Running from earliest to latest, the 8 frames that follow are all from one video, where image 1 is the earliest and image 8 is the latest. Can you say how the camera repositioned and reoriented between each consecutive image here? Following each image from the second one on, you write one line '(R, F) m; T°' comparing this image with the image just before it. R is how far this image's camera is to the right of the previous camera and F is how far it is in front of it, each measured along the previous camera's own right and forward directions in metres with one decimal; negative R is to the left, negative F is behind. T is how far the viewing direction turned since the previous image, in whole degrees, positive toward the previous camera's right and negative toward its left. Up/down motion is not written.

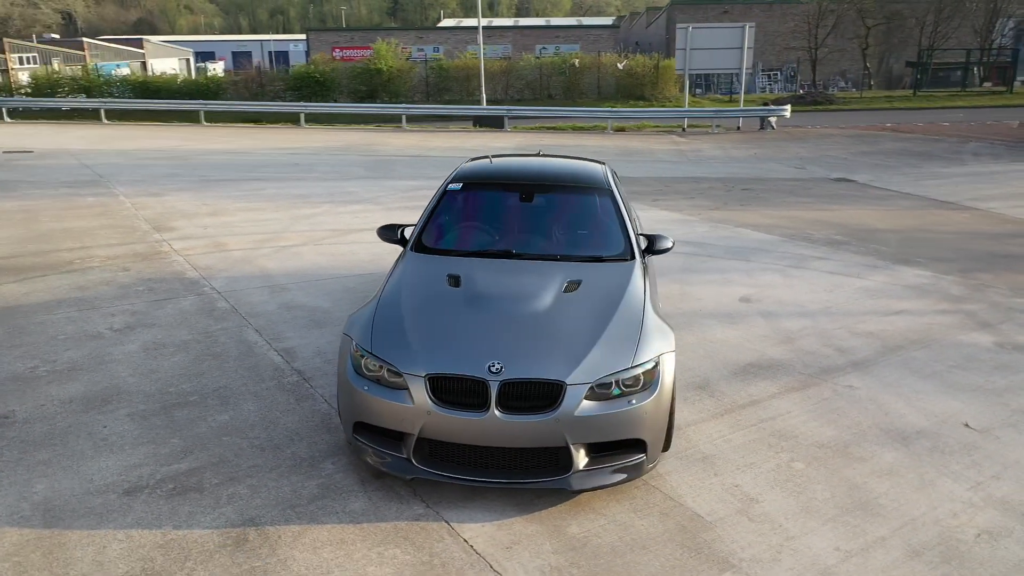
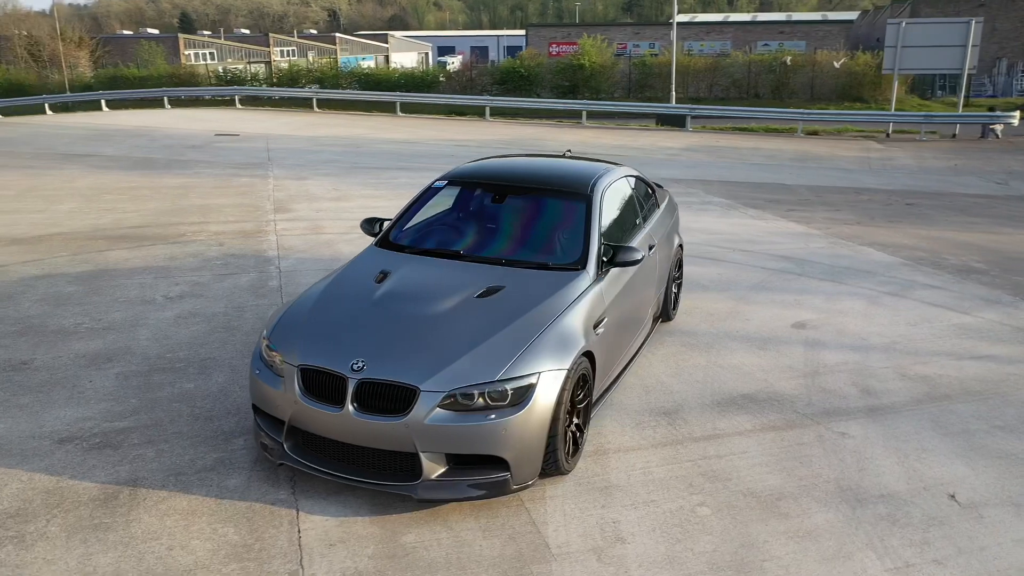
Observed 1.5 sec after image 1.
(+1.6, +0.3) m; -15°
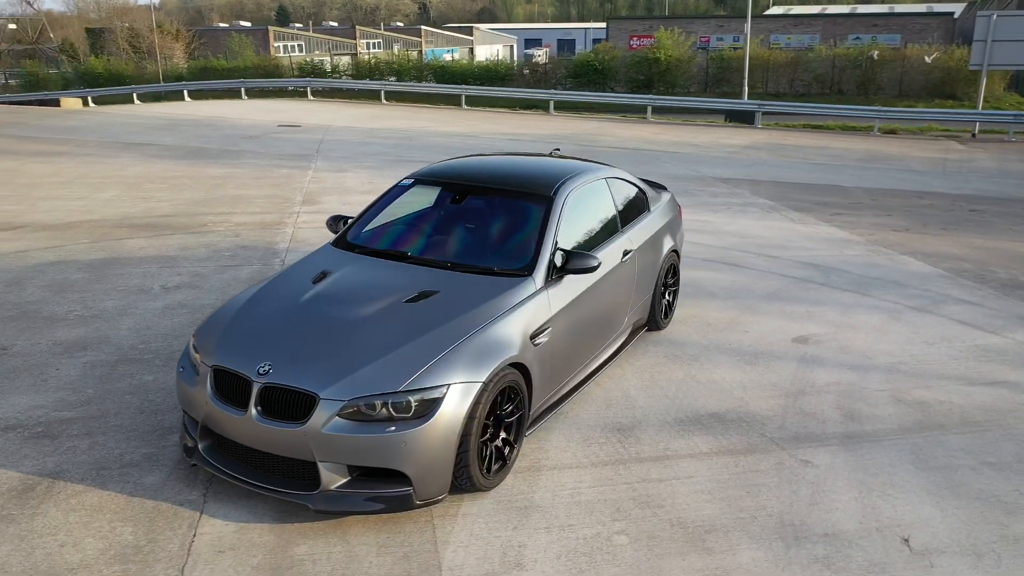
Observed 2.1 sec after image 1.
(+0.8, +0.2) m; -6°
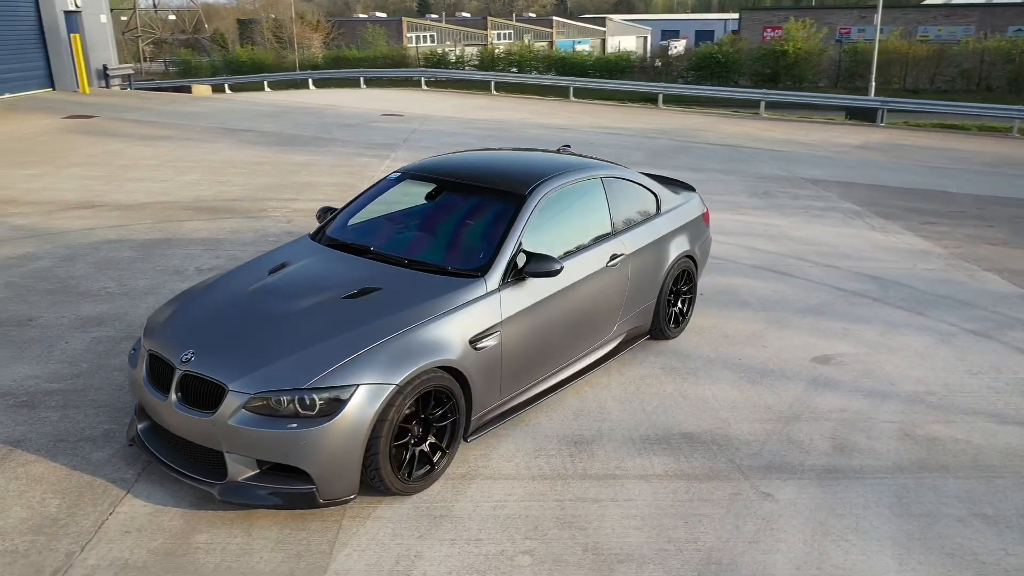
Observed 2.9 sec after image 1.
(+1.0, +0.2) m; -9°
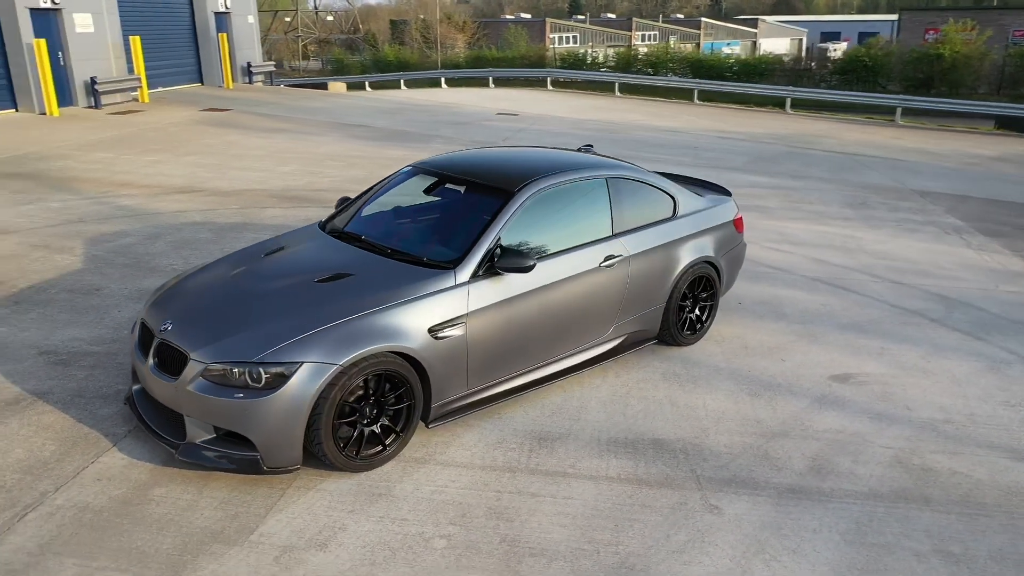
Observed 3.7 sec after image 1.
(+0.9, 0.0) m; -10°
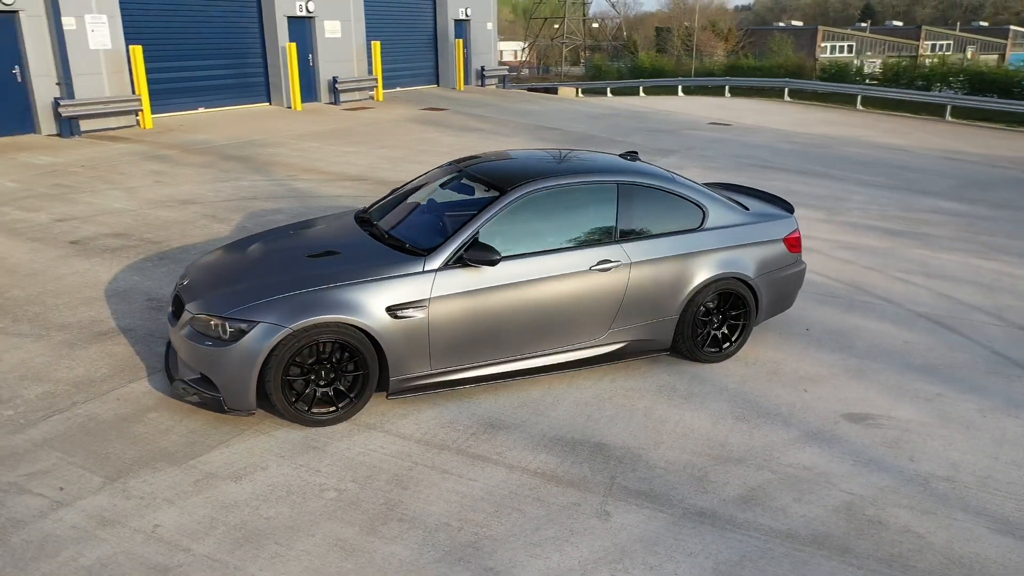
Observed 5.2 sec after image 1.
(+1.7, 0.0) m; -18°
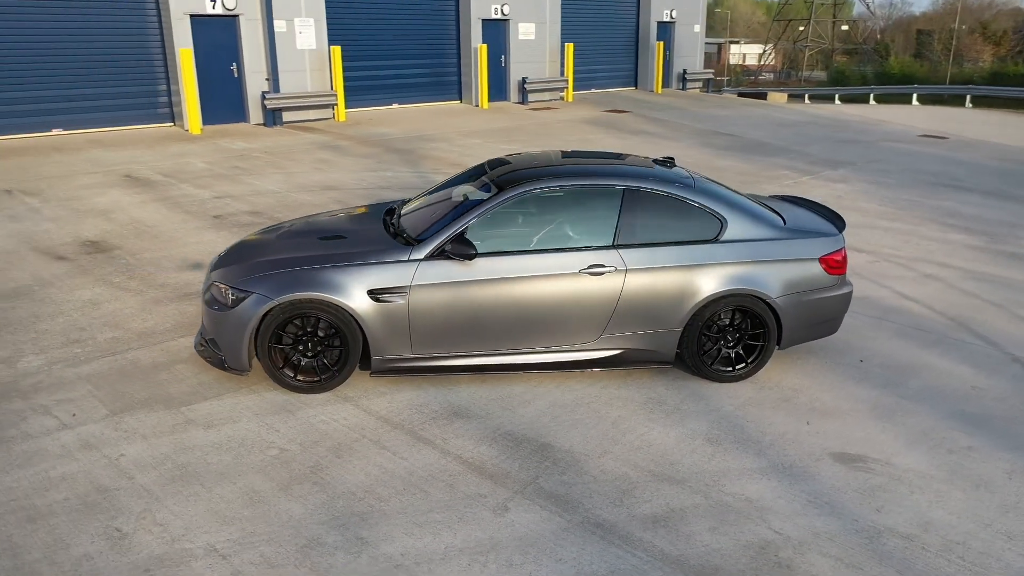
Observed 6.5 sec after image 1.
(+1.6, +0.1) m; -16°
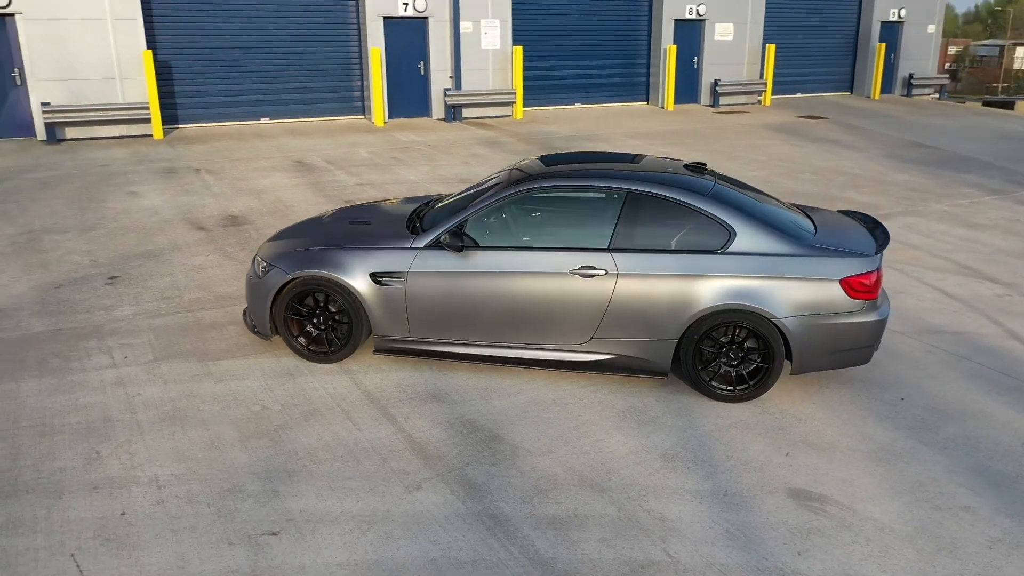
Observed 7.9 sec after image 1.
(+1.6, +0.1) m; -16°
